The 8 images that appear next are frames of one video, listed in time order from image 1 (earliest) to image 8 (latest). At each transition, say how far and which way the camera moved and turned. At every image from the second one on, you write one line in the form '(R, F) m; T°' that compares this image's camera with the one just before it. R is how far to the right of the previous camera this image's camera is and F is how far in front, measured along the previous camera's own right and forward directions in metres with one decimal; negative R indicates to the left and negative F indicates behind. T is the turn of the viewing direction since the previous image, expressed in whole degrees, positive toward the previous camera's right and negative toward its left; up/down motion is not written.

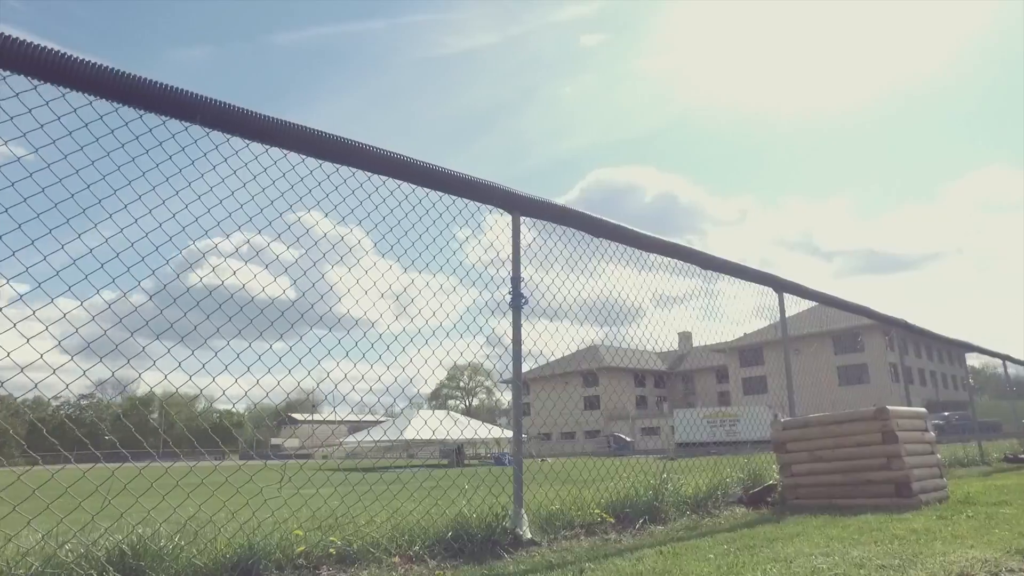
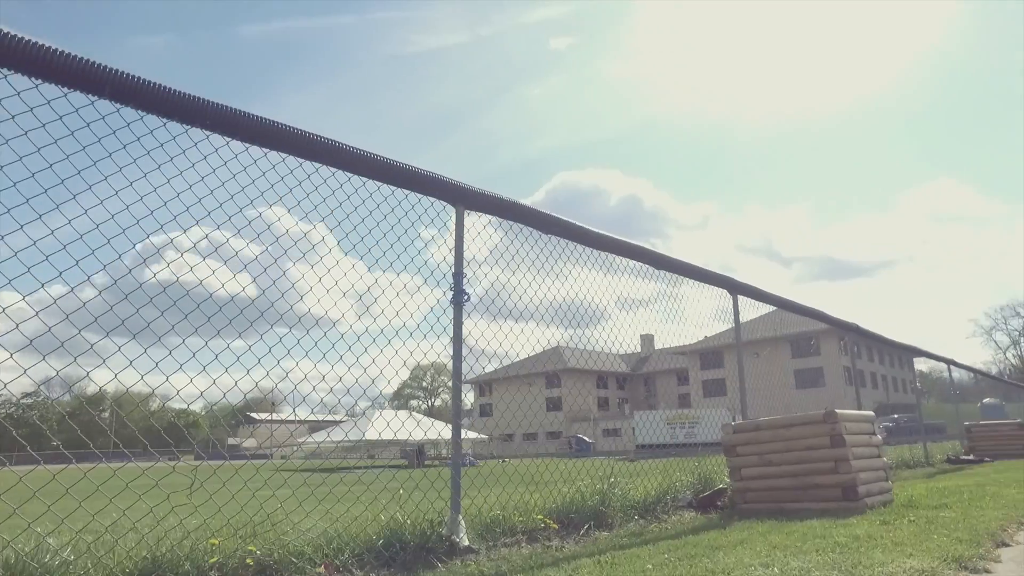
(+0.2, +0.2) m; +3°
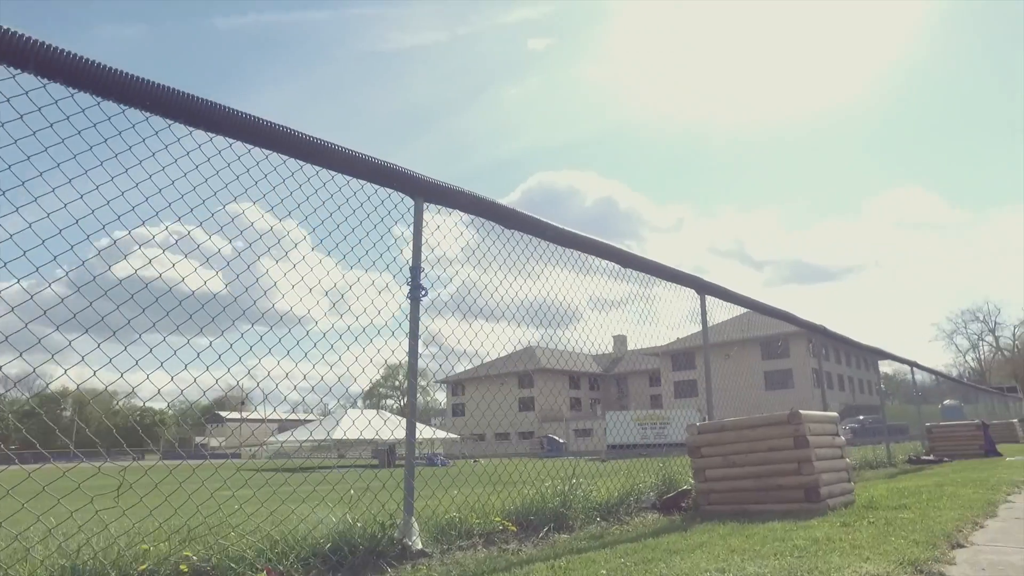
(+0.1, +0.2) m; +2°
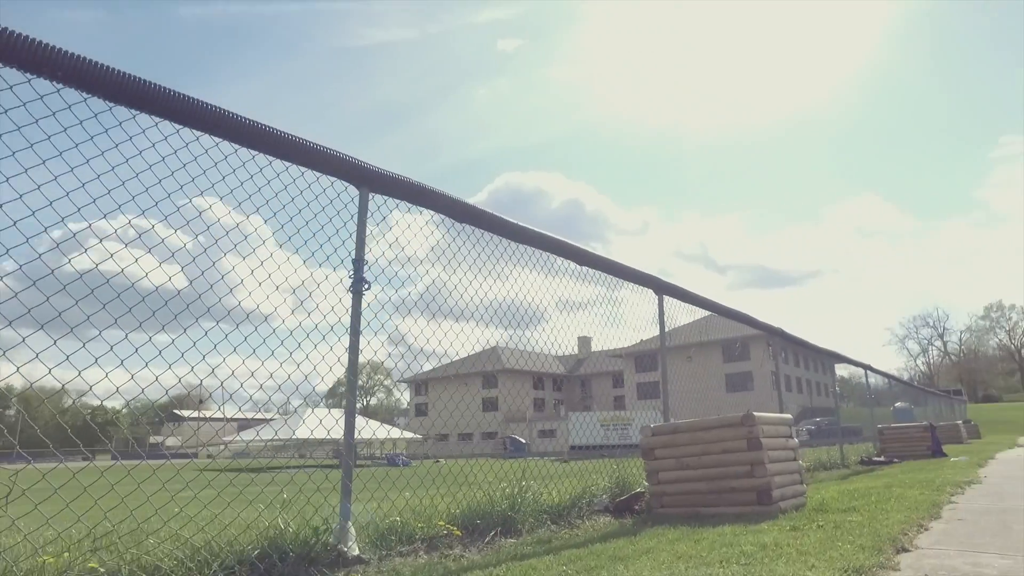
(+0.1, +0.2) m; +3°
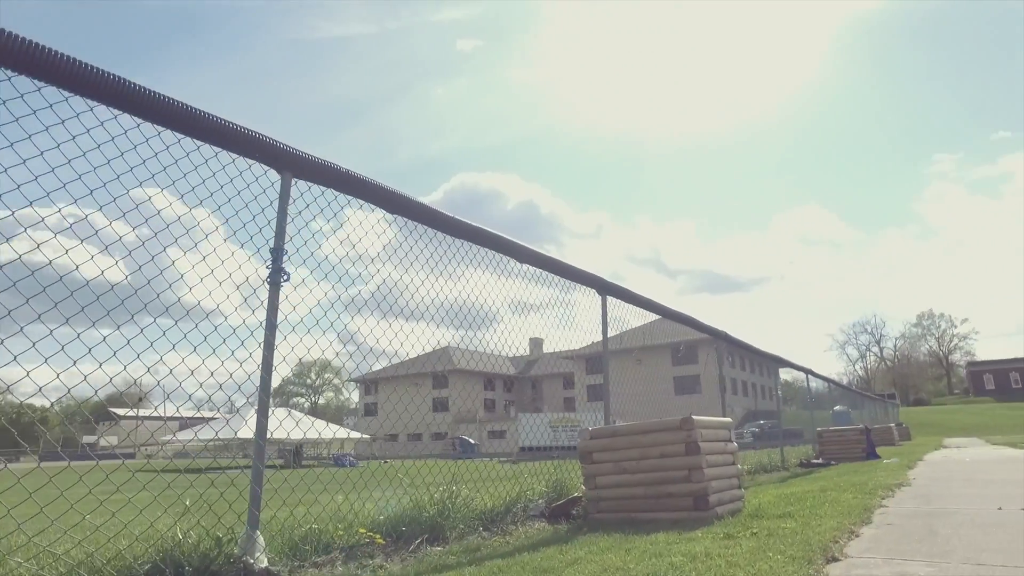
(+0.2, +0.3) m; +4°
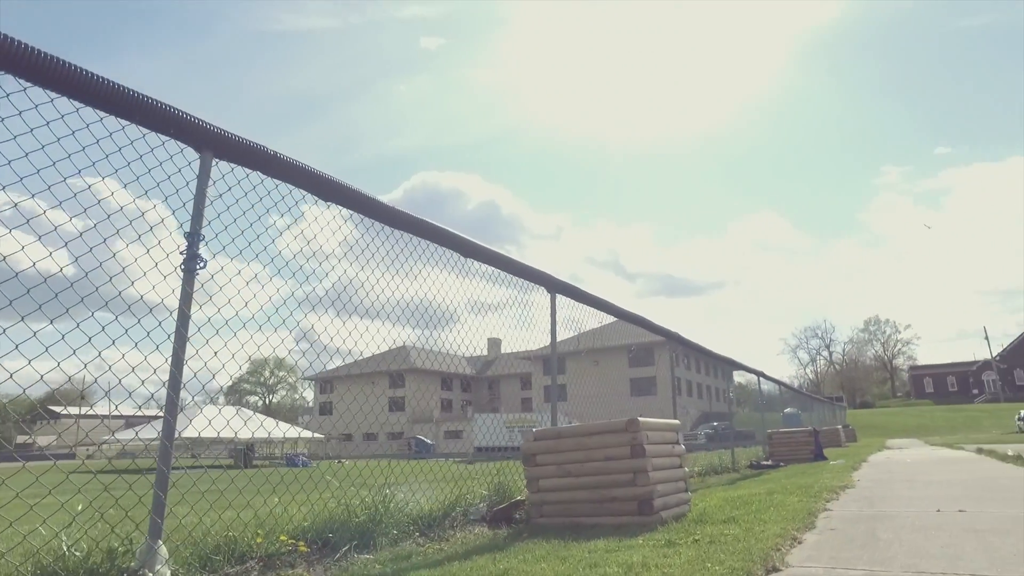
(+0.2, +0.3) m; +3°
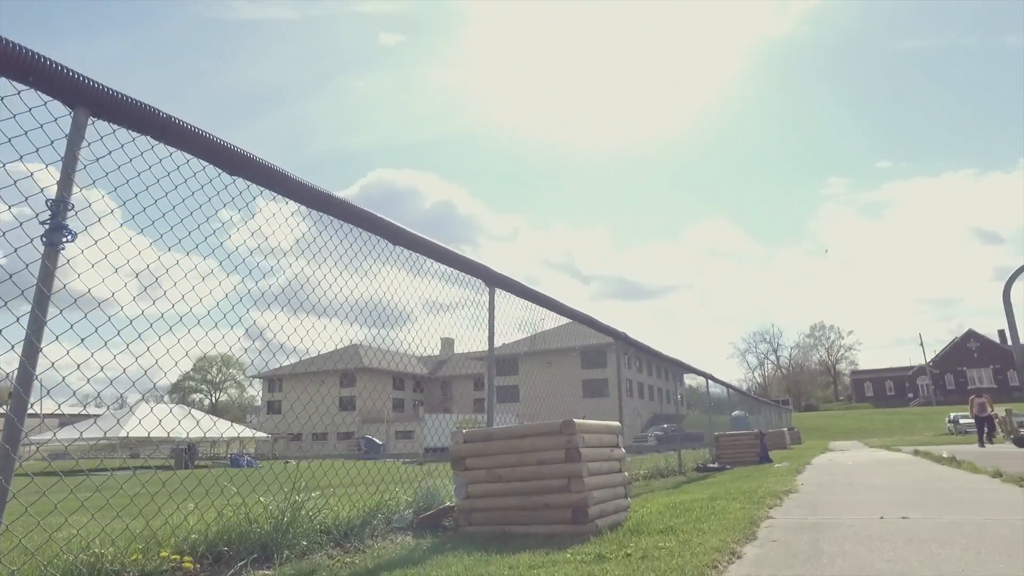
(+0.3, +0.5) m; +4°
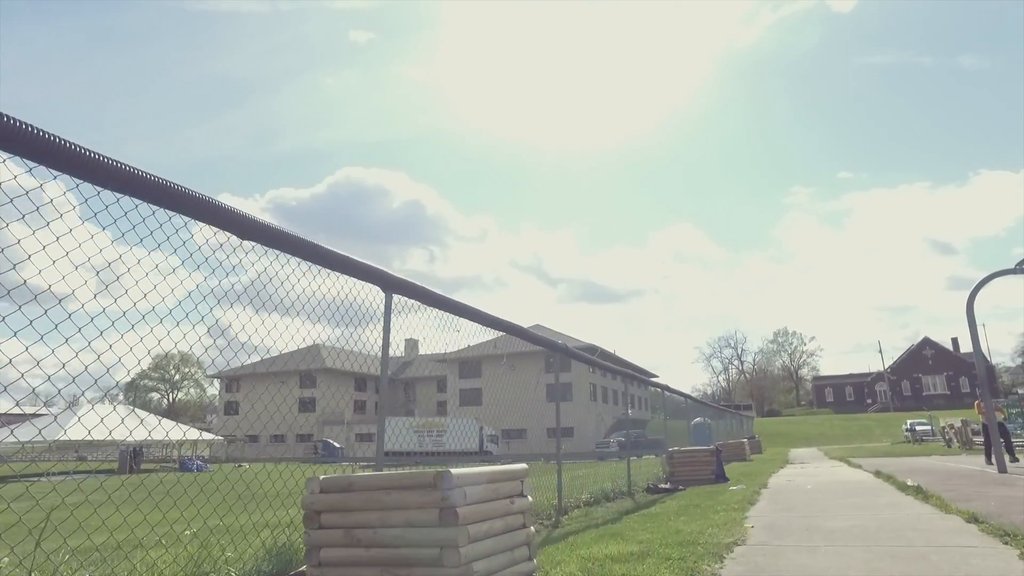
(+0.8, +1.6) m; +3°
